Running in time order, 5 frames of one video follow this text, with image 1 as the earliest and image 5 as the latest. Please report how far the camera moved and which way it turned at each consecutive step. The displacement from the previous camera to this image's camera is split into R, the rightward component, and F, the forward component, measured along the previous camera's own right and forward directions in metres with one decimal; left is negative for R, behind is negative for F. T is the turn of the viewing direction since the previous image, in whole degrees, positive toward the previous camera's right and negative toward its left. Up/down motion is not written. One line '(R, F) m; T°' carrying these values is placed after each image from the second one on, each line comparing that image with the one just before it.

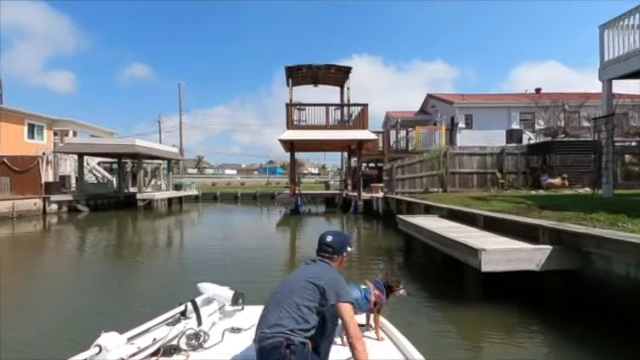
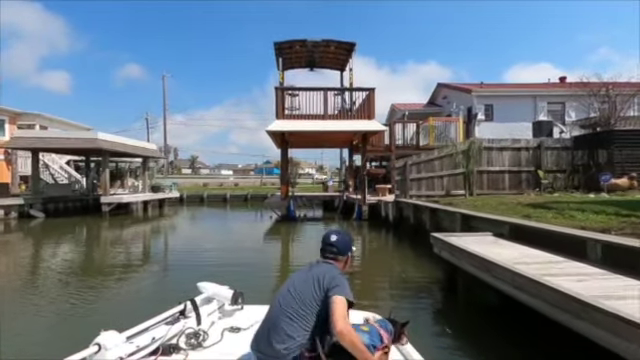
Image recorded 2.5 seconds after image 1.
(0.0, +2.7) m; 0°
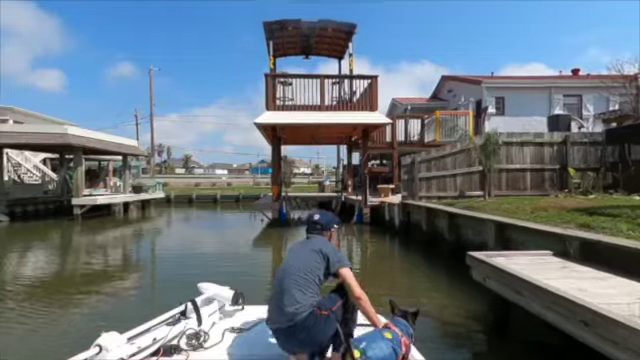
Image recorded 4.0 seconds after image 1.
(0.0, +1.5) m; 0°
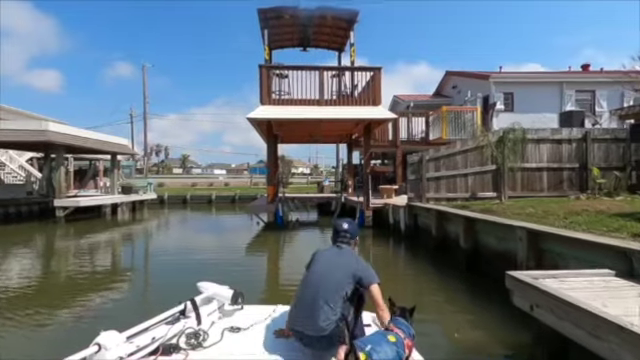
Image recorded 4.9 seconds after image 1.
(0.0, +0.9) m; 0°
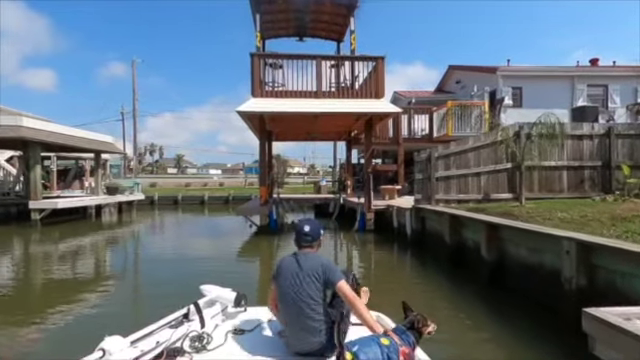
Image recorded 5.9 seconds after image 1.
(0.0, +0.9) m; 0°
